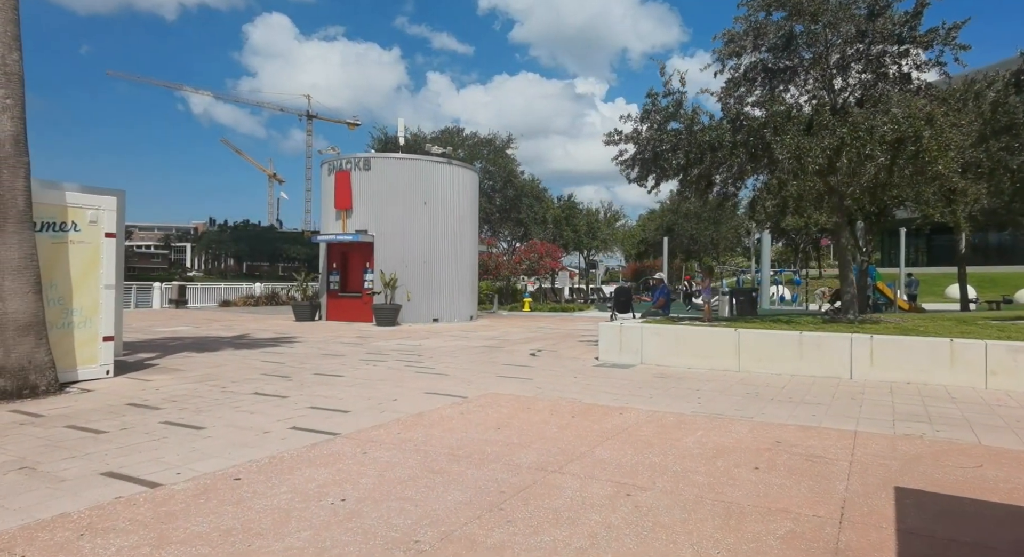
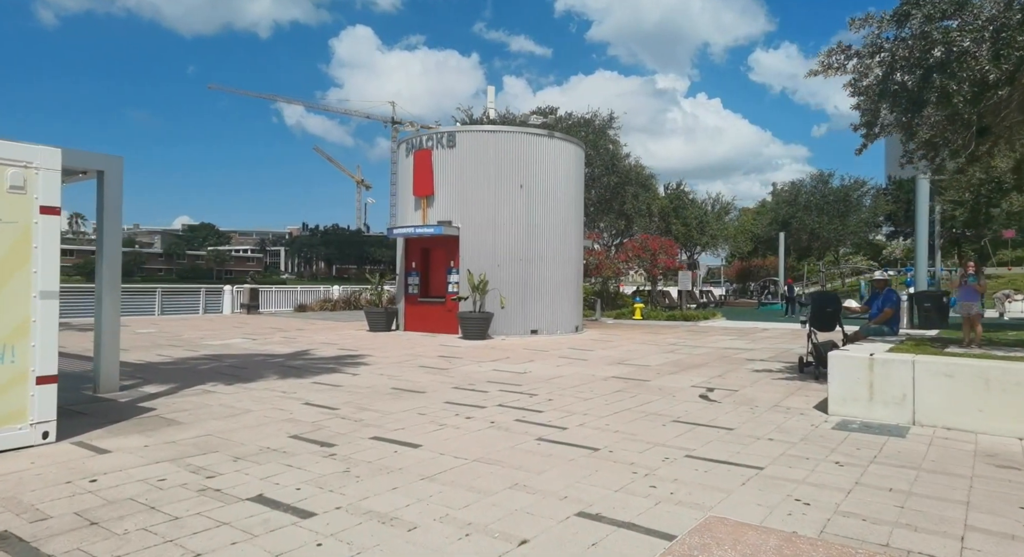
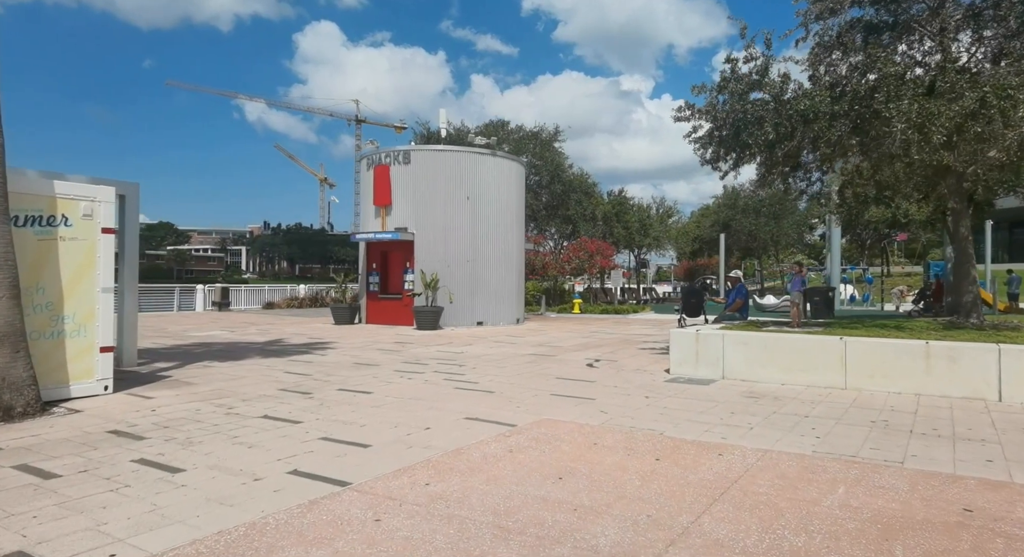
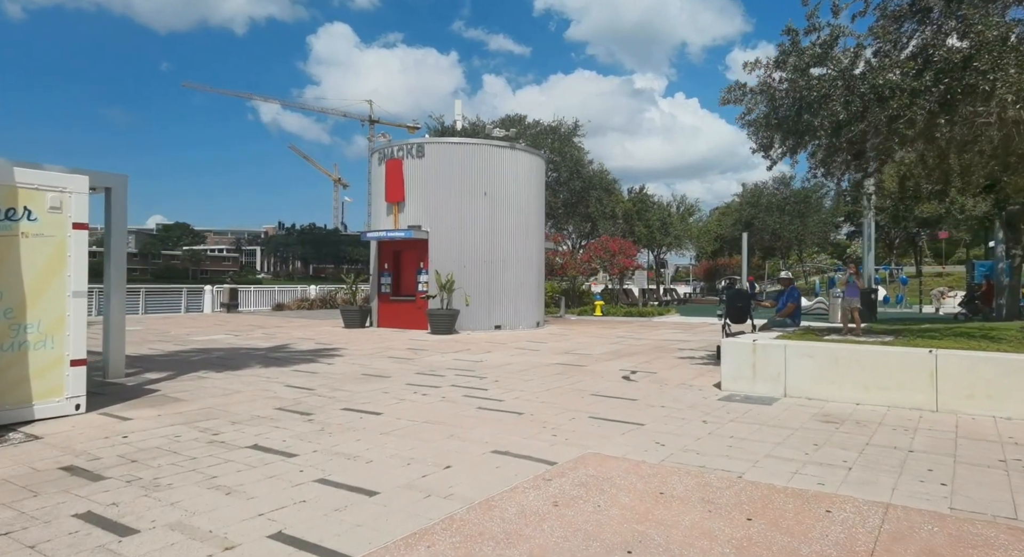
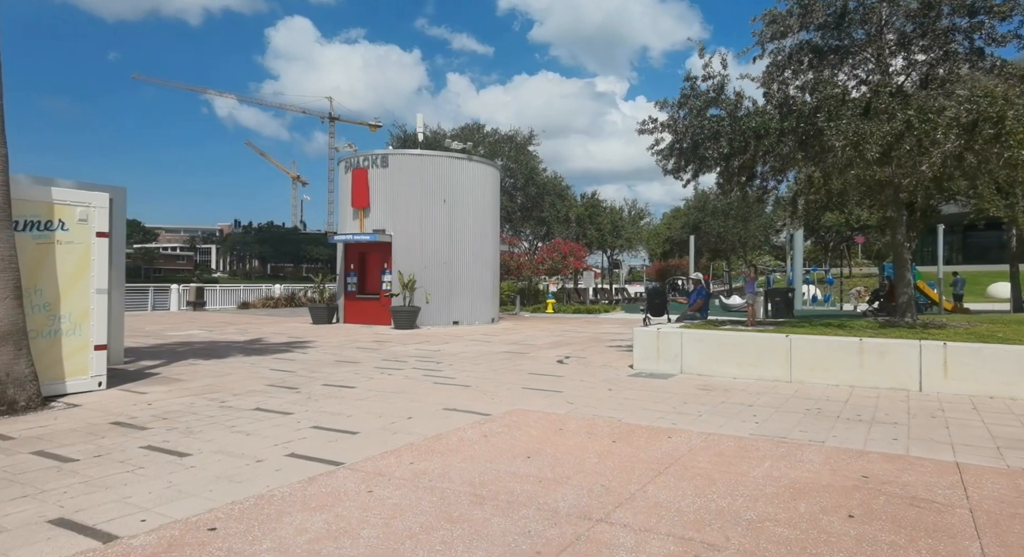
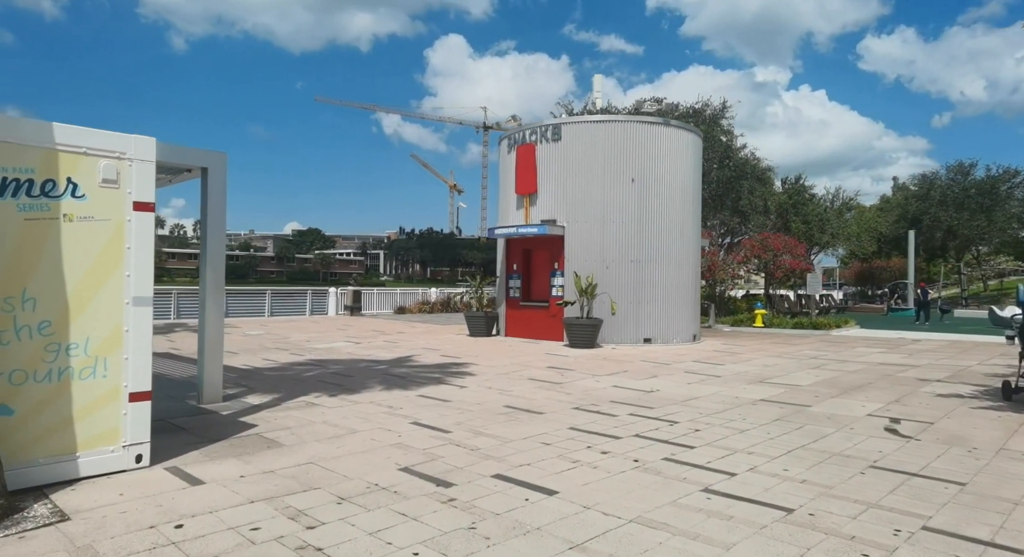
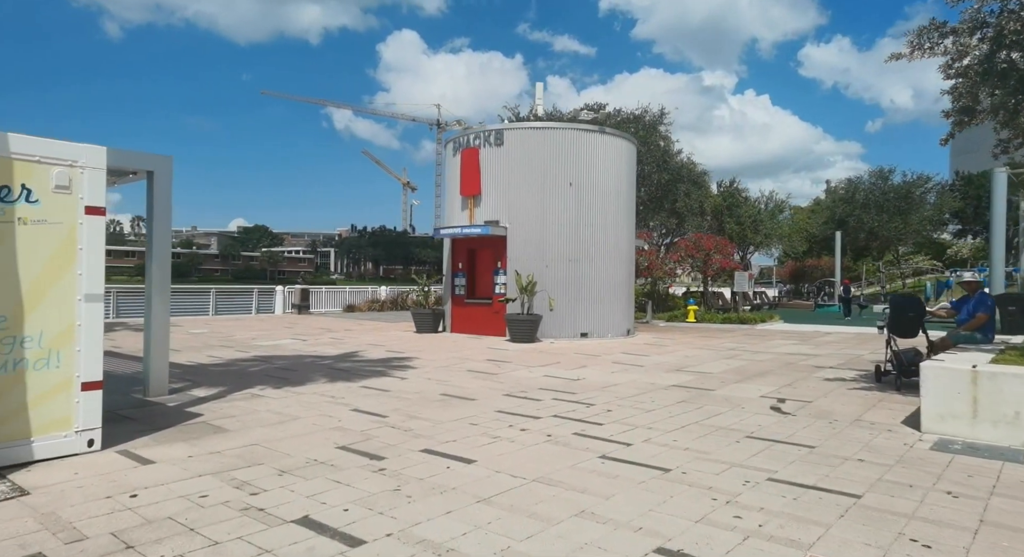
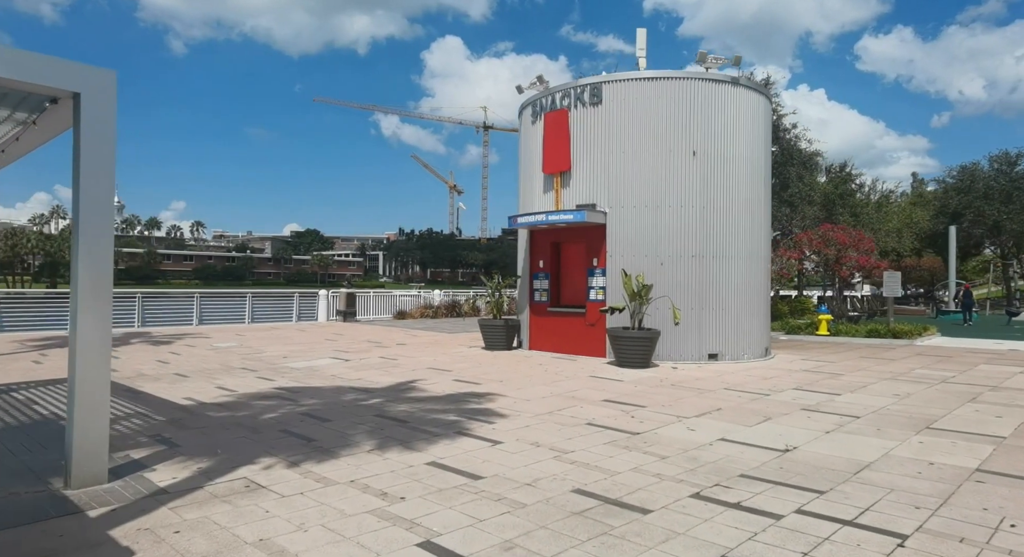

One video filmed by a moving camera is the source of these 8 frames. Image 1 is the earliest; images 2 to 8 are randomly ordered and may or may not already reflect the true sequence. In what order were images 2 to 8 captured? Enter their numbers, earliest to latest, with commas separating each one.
5, 3, 4, 2, 7, 6, 8
